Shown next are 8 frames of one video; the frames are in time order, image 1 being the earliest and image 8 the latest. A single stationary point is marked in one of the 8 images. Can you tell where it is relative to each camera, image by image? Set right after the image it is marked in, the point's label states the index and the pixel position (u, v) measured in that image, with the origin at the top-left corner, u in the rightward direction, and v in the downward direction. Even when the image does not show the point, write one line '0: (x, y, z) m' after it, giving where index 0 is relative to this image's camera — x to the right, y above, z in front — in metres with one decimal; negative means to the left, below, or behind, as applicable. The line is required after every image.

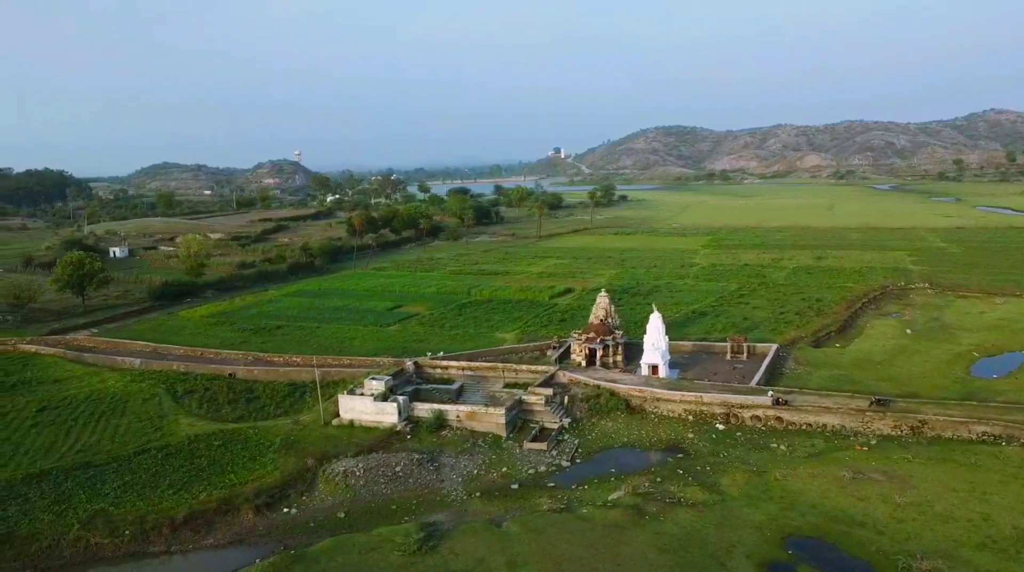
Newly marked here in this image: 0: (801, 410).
0: (+8.0, -3.4, +19.8) m
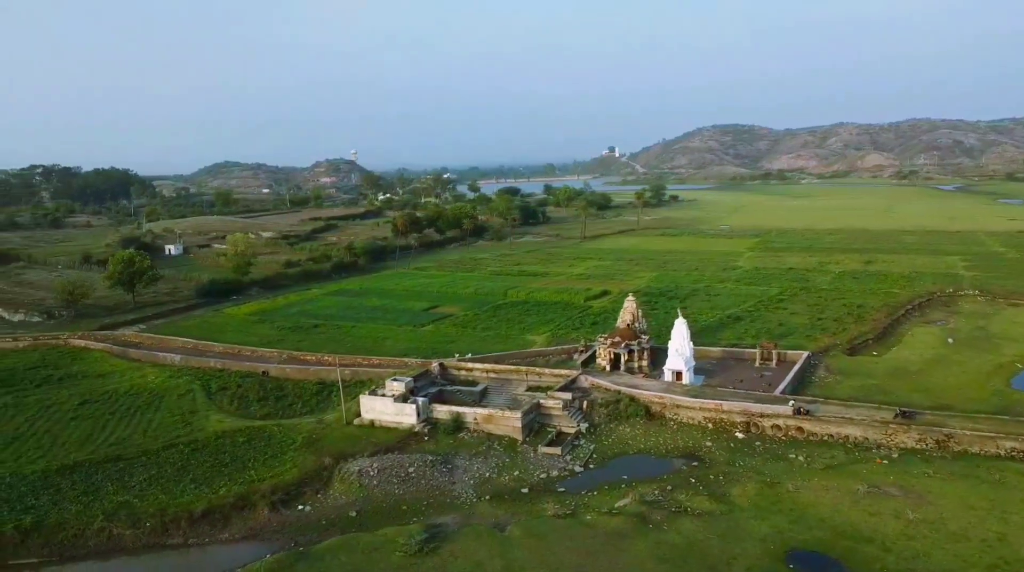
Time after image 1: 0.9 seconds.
0: (+8.4, -3.6, +19.4) m
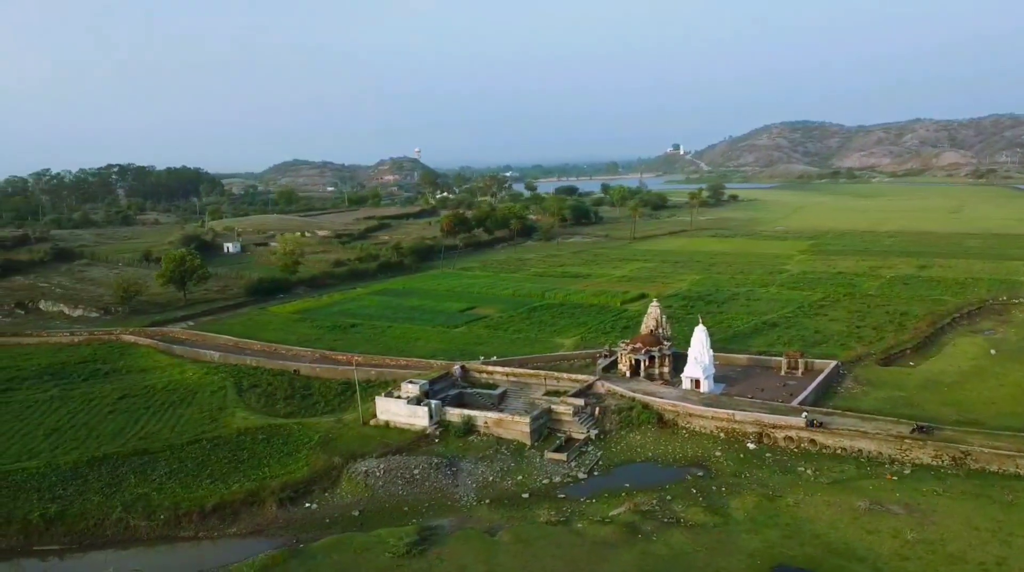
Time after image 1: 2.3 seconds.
0: (+8.6, -3.9, +18.9) m
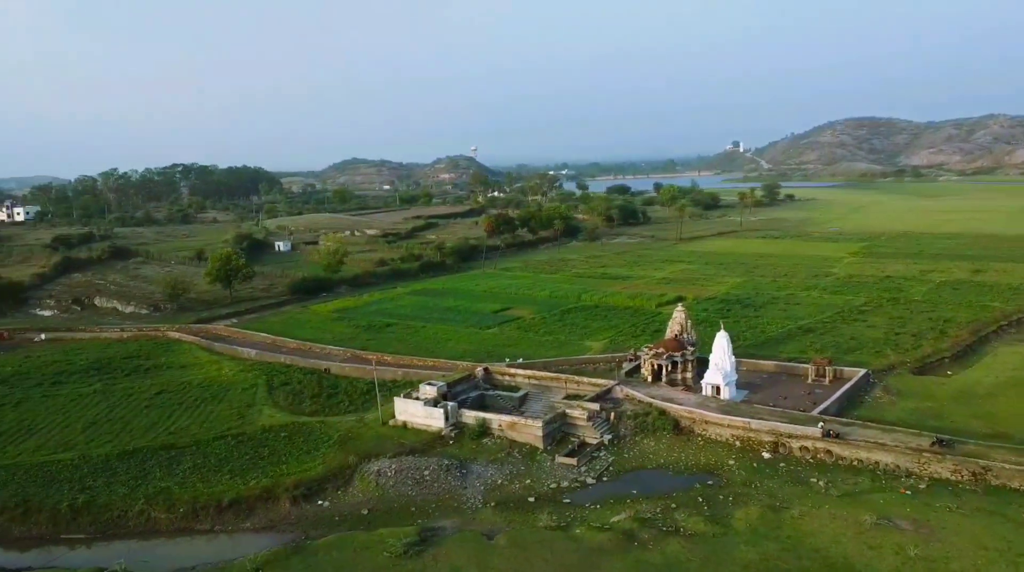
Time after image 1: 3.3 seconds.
0: (+8.8, -4.1, +18.5) m
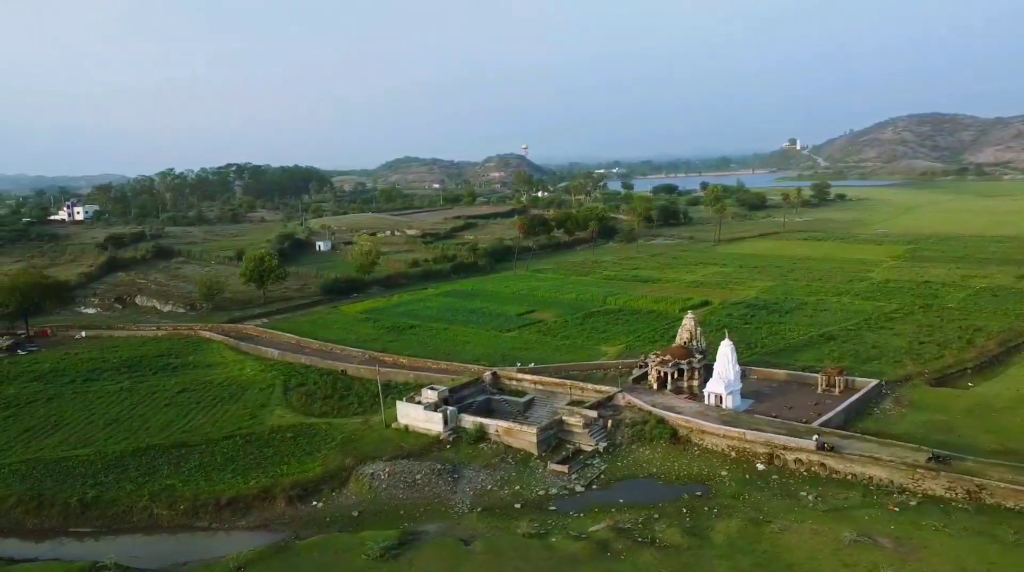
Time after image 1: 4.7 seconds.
0: (+8.5, -4.4, +18.2) m
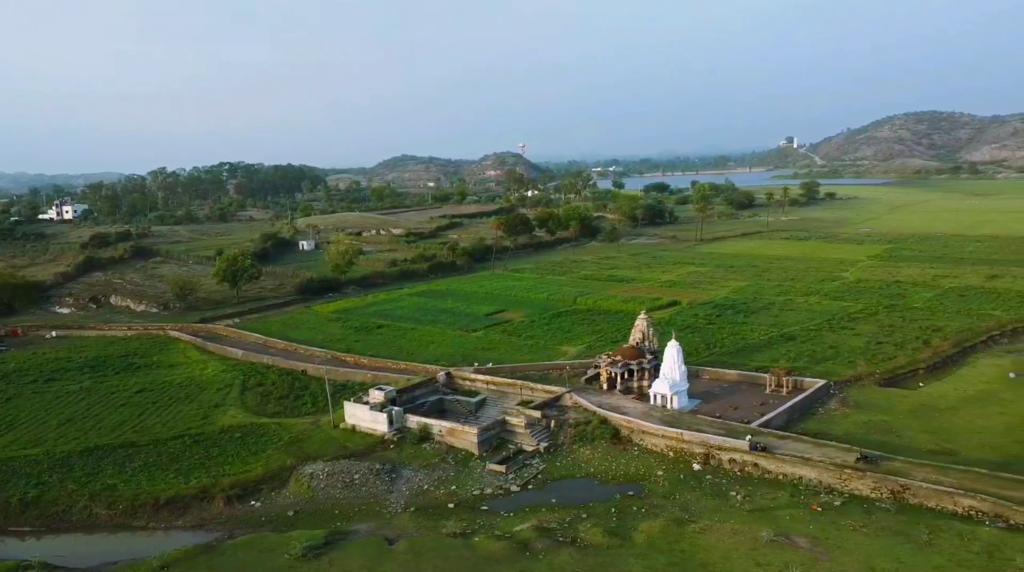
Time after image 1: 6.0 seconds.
0: (+6.9, -4.4, +18.5) m
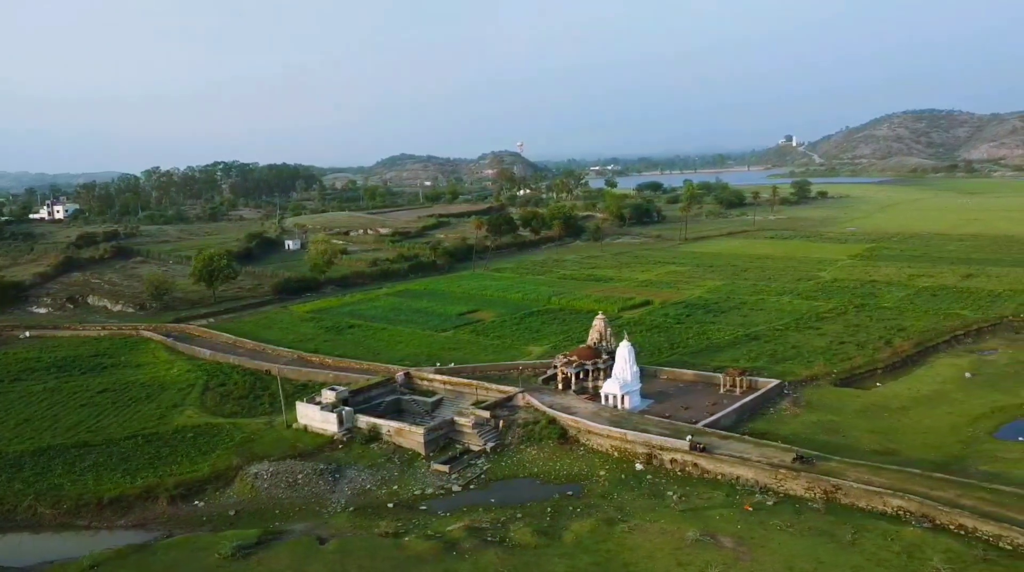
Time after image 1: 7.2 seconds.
0: (+5.3, -4.5, +18.7) m
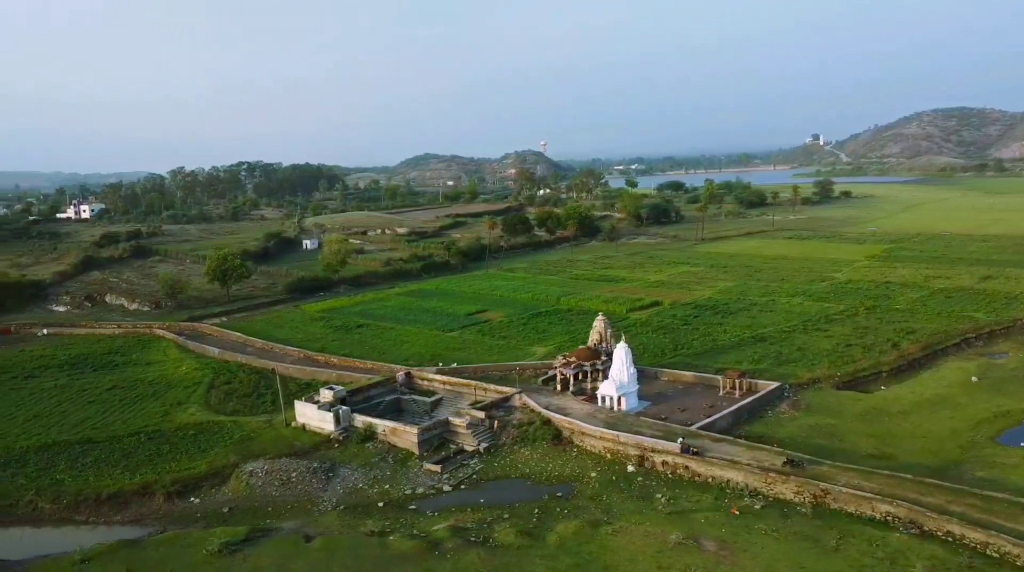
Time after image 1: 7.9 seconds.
0: (+5.1, -4.5, +18.6) m
